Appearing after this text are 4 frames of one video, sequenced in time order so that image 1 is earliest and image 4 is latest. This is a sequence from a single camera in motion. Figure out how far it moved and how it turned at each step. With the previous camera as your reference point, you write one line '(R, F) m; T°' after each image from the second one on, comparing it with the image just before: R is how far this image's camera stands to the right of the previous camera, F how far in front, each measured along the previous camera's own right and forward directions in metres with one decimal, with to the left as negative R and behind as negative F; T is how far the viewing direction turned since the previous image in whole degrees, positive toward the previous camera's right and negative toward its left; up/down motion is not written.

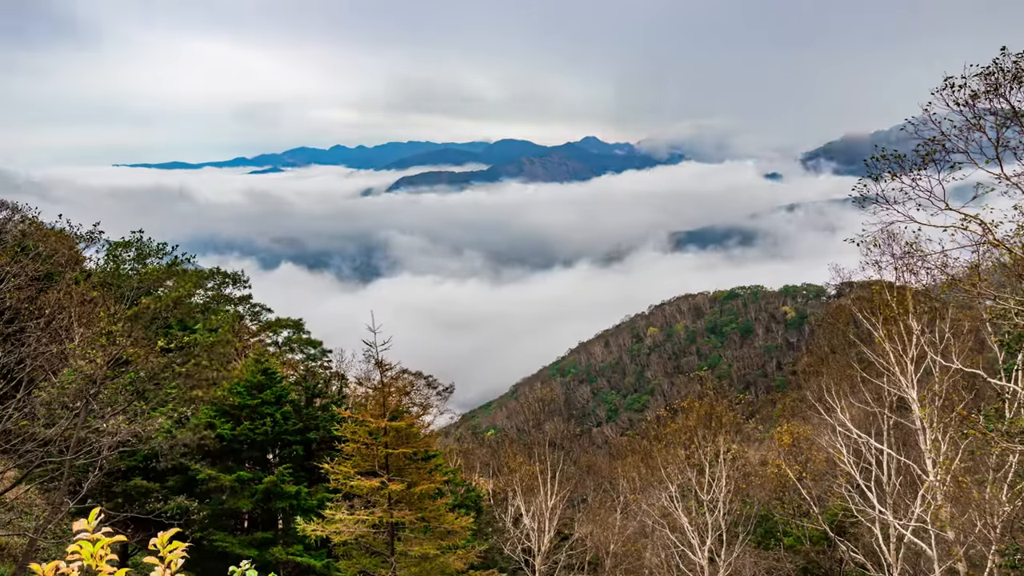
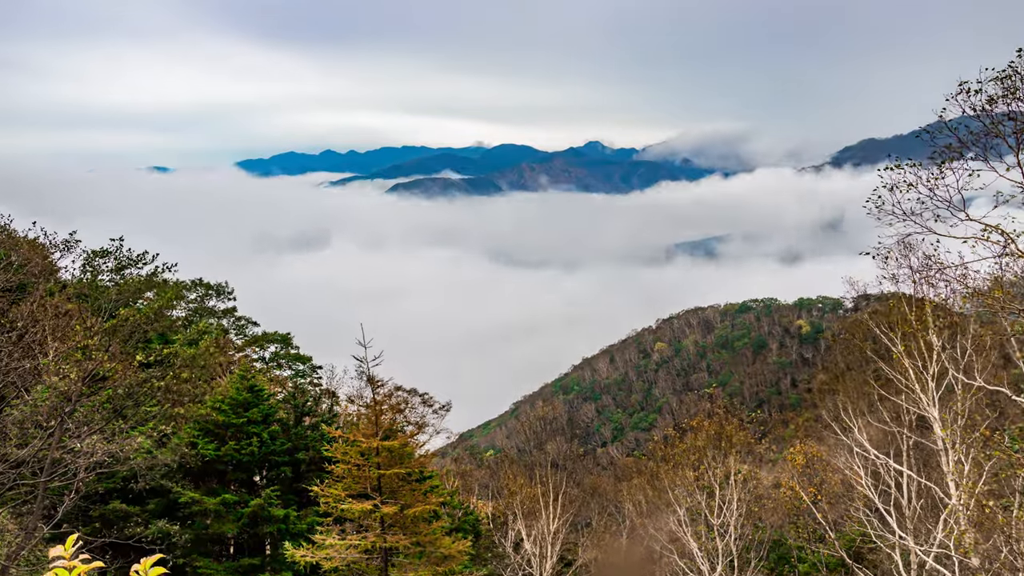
(0.0, +1.0) m; 0°
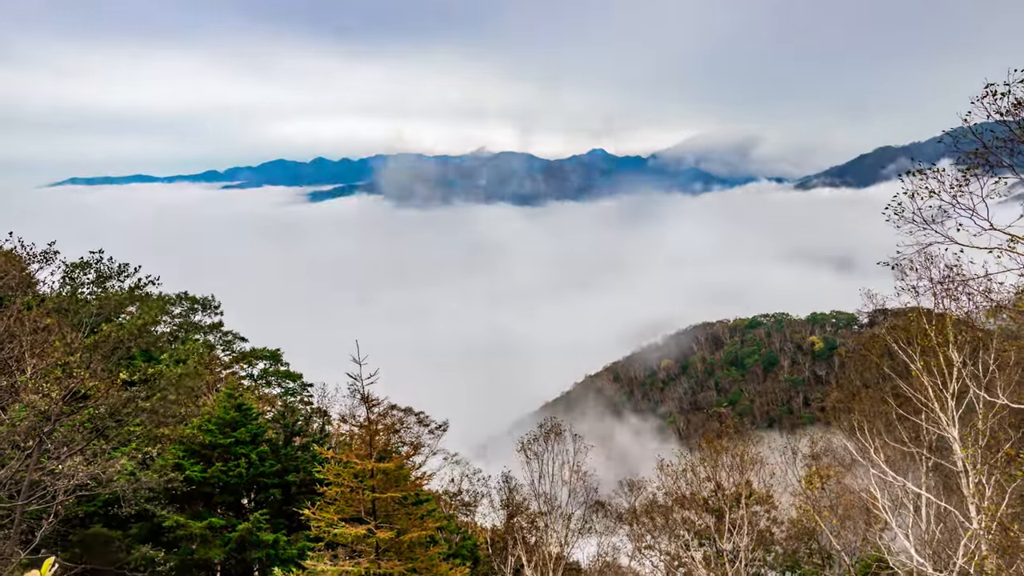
(+0.1, +0.8) m; 0°
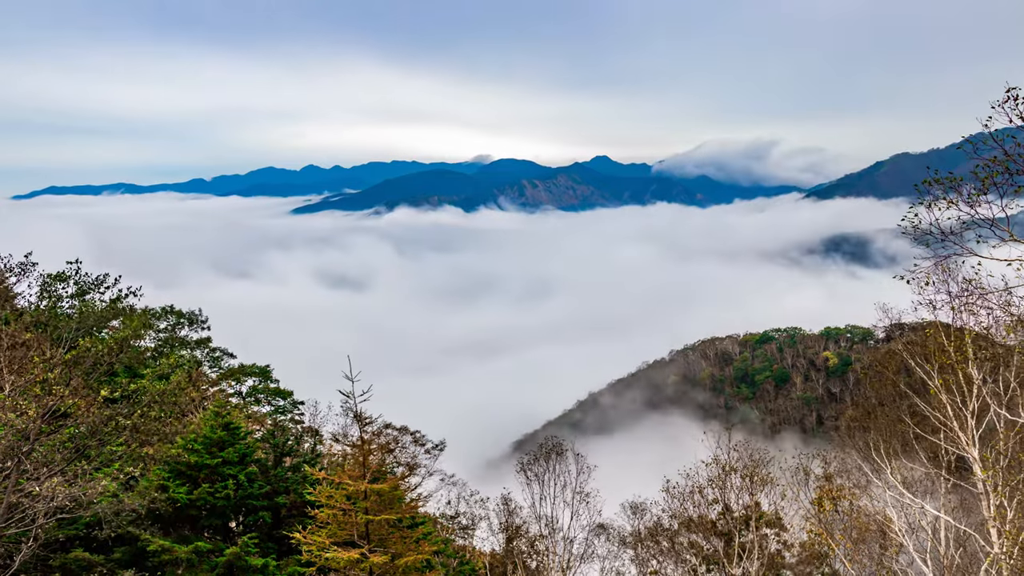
(+0.1, +0.8) m; 0°
